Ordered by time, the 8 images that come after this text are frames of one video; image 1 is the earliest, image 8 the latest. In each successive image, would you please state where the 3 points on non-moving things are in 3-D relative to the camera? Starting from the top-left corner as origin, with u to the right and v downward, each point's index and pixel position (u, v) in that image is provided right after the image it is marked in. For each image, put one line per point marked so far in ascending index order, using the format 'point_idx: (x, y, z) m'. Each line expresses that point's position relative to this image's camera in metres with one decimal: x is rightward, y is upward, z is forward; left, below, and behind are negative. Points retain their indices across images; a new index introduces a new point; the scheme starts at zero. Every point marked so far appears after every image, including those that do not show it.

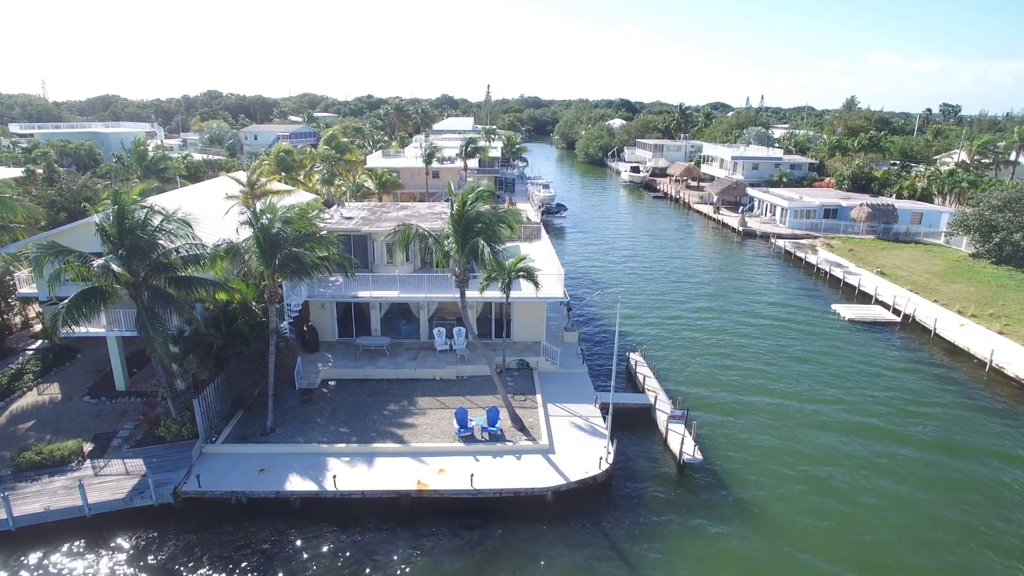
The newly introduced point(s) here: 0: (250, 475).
0: (-7.3, -5.1, +17.8) m
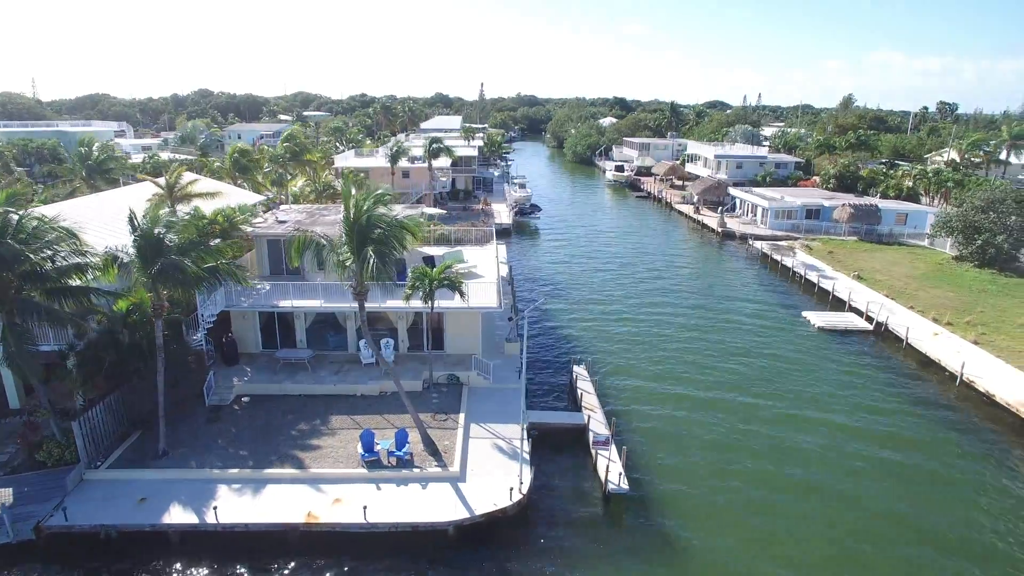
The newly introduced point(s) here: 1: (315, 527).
0: (-9.7, -5.5, +16.3) m
1: (-4.8, -5.7, +15.6) m
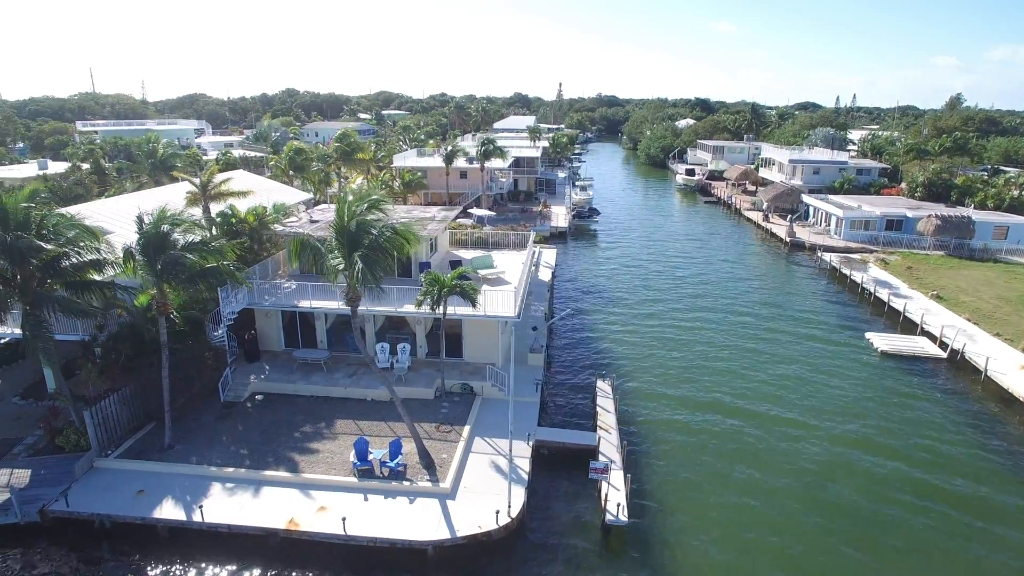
0: (-10.0, -5.4, +16.6) m
1: (-5.2, -5.9, +15.4) m
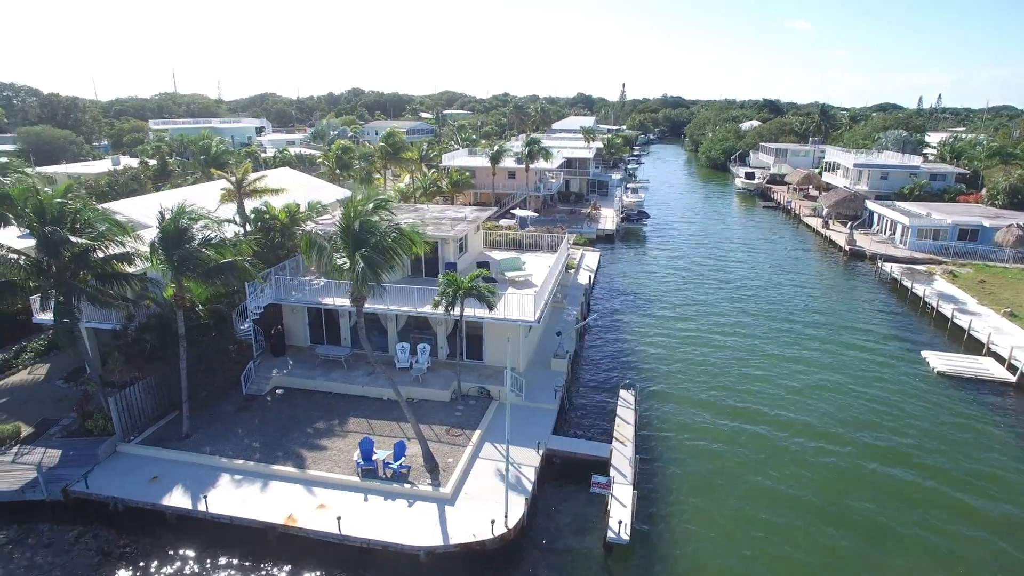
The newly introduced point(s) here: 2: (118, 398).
0: (-9.9, -5.2, +17.2) m
1: (-5.3, -5.8, +15.4) m
2: (-11.4, -3.2, +18.7) m
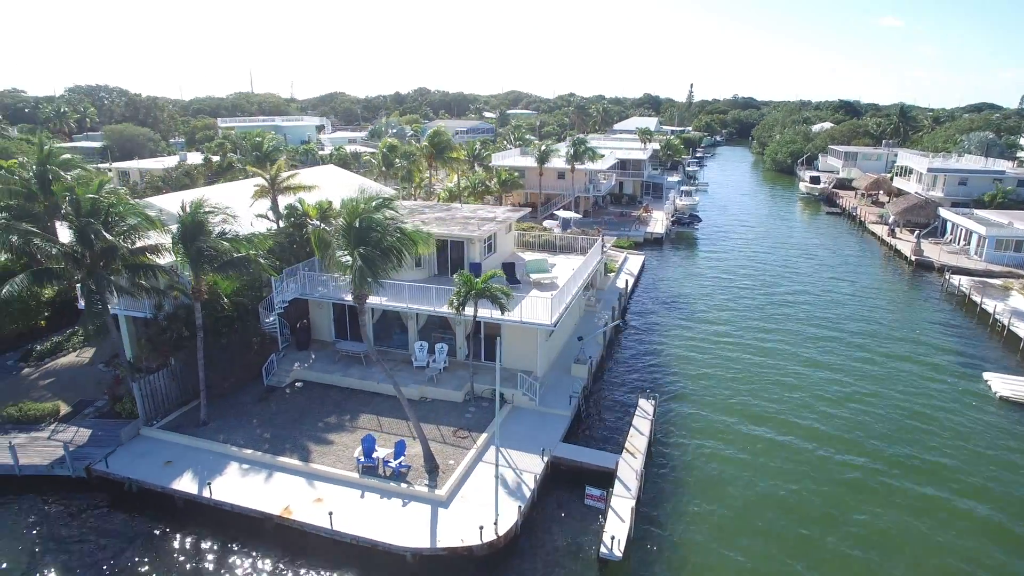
0: (-9.9, -5.0, +17.8) m
1: (-5.5, -5.7, +15.7) m
2: (-11.2, -2.9, +19.5) m
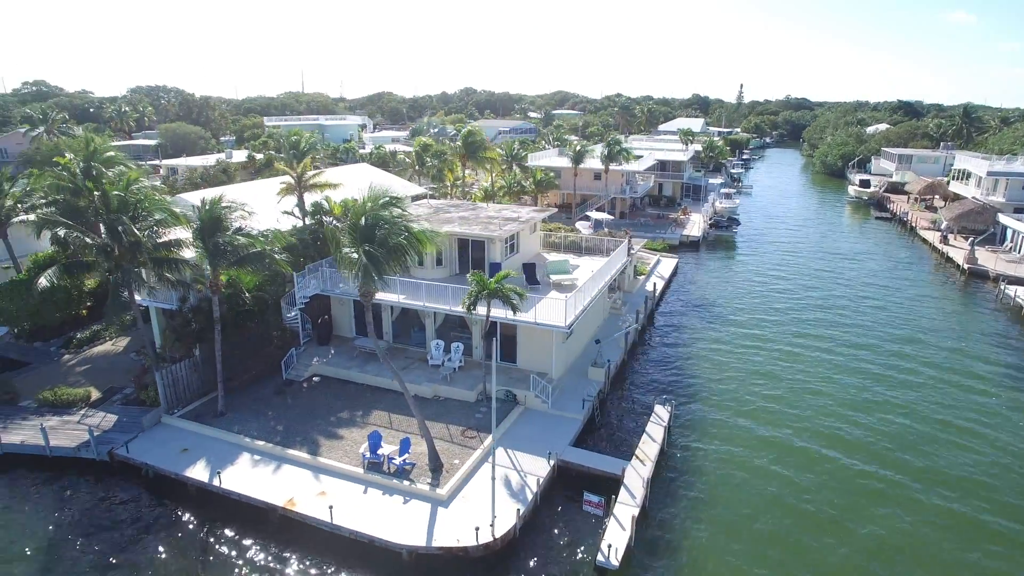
0: (-9.8, -4.8, +18.4) m
1: (-5.5, -5.6, +15.9) m
2: (-10.9, -2.7, +20.1) m
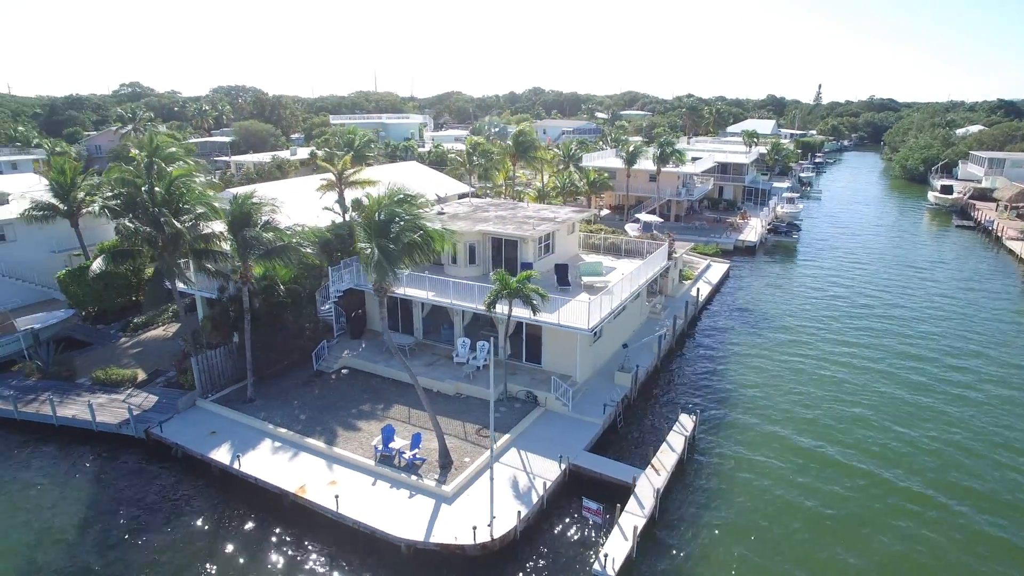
0: (-9.4, -4.4, +19.3) m
1: (-5.4, -5.4, +16.4) m
2: (-10.2, -2.3, +21.1) m
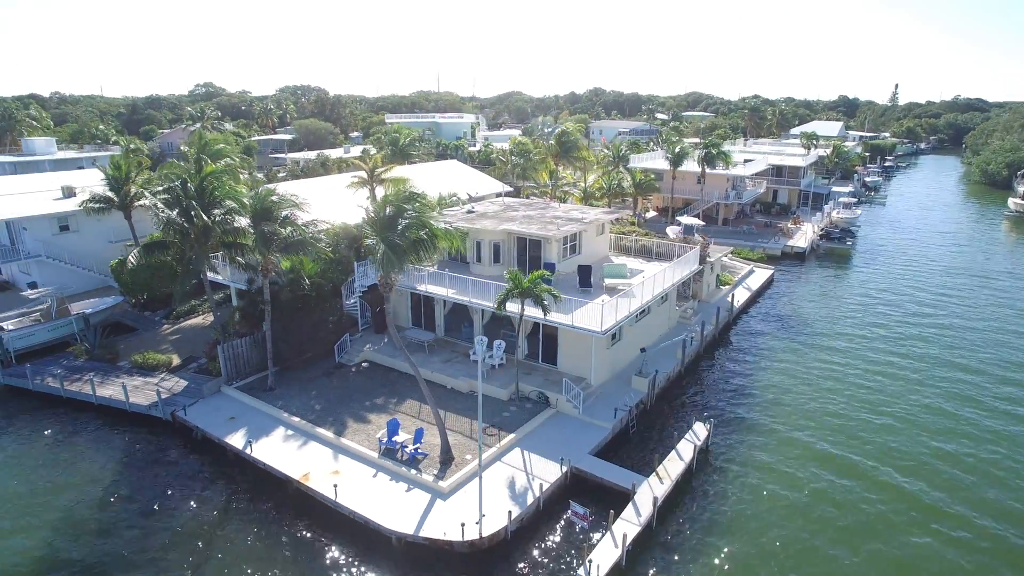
0: (-9.1, -4.2, +20.1) m
1: (-5.5, -5.2, +16.8) m
2: (-9.7, -2.0, +22.0) m
